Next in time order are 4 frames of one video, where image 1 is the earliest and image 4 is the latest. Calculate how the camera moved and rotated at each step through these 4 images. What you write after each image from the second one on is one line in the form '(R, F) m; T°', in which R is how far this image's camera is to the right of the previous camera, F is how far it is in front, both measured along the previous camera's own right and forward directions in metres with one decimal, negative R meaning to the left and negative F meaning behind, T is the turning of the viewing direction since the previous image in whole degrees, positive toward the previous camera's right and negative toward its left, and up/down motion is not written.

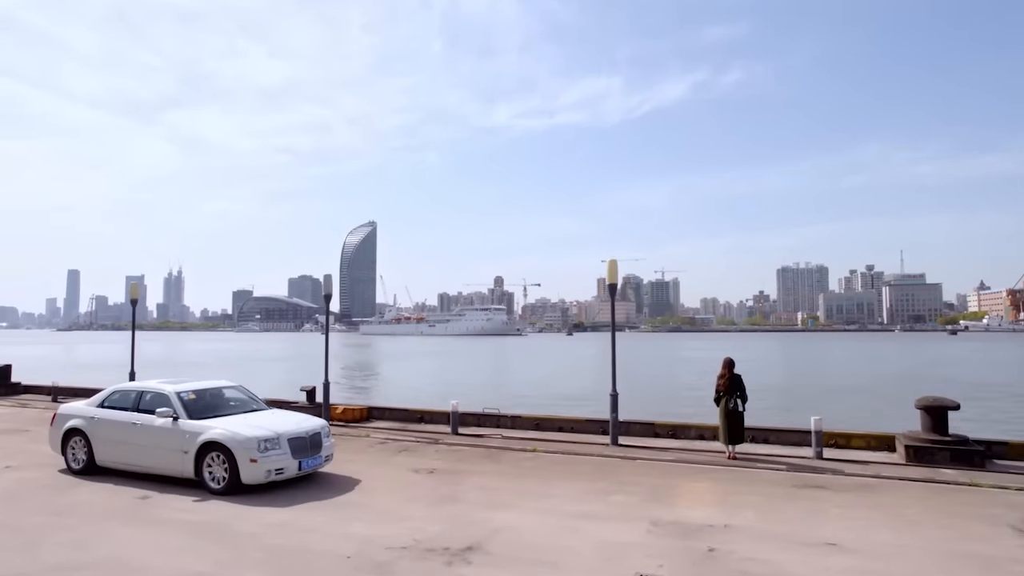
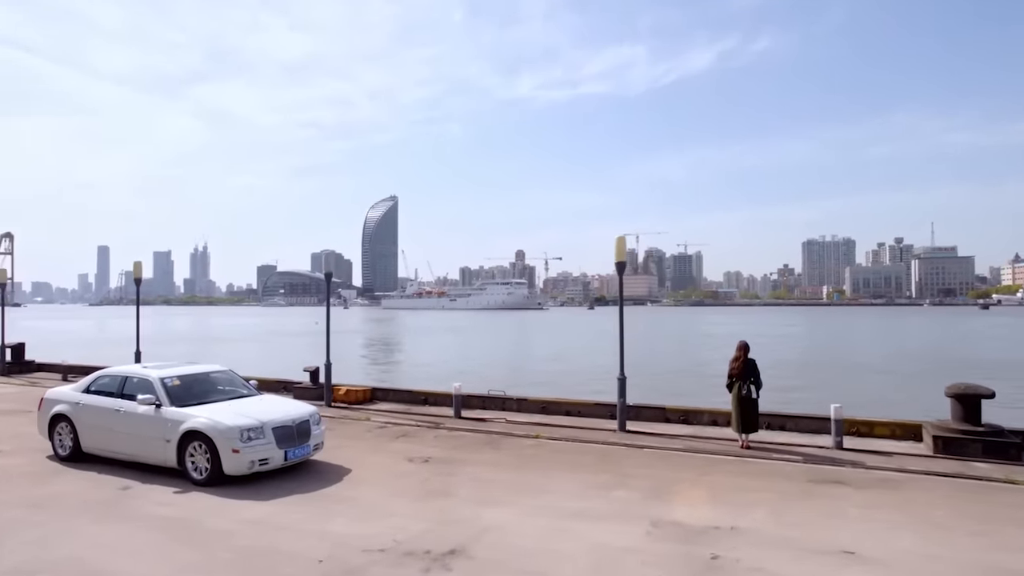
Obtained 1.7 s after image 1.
(+0.4, +0.6) m; -2°
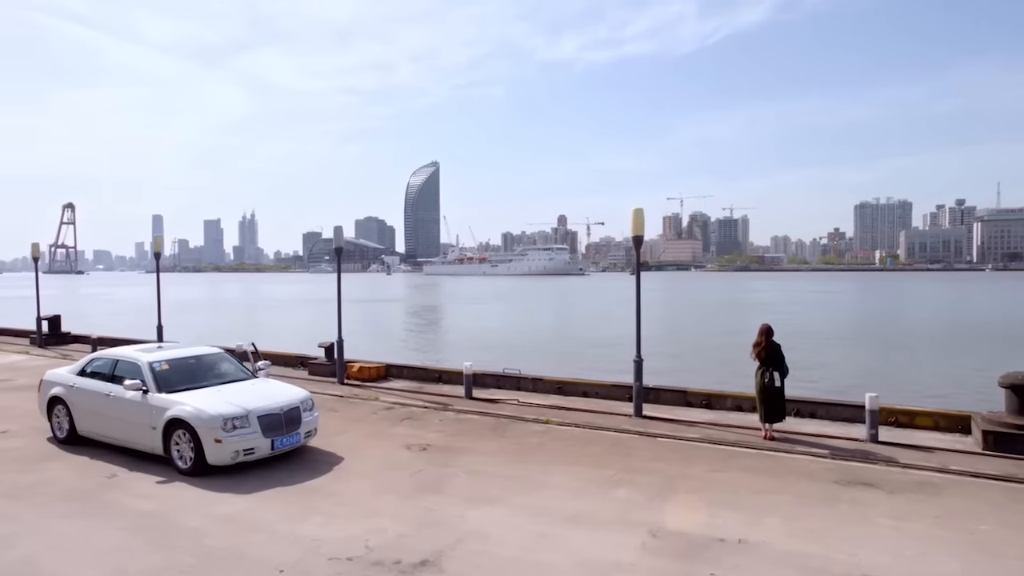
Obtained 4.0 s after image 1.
(+0.6, +0.7) m; -4°
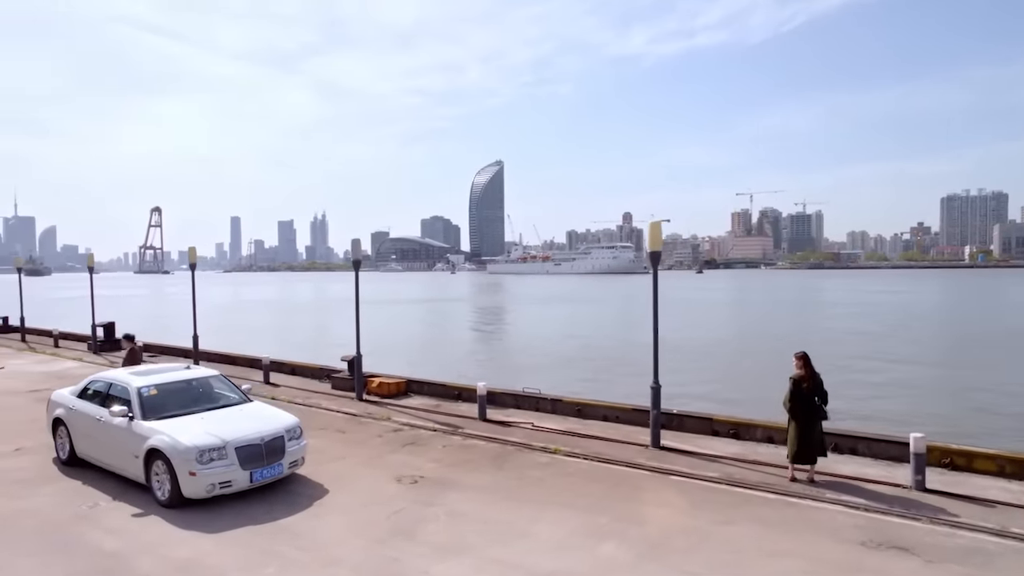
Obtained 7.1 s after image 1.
(+0.9, +0.8) m; -6°
